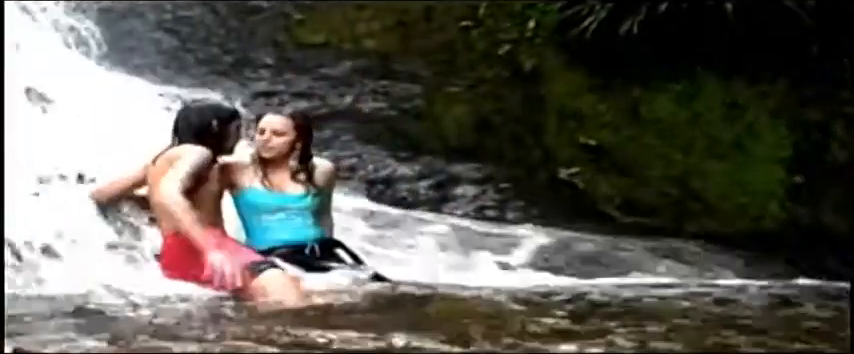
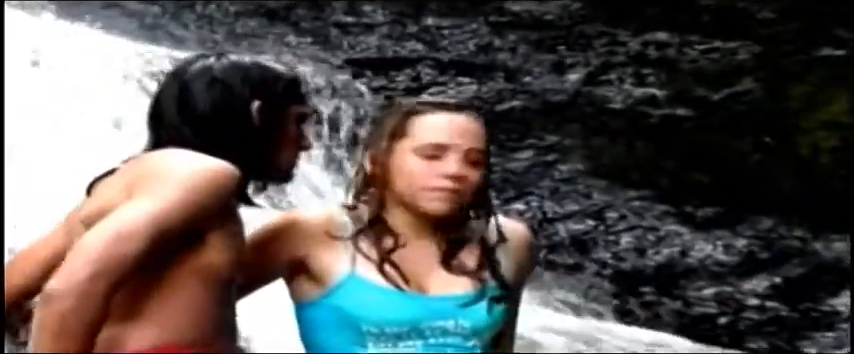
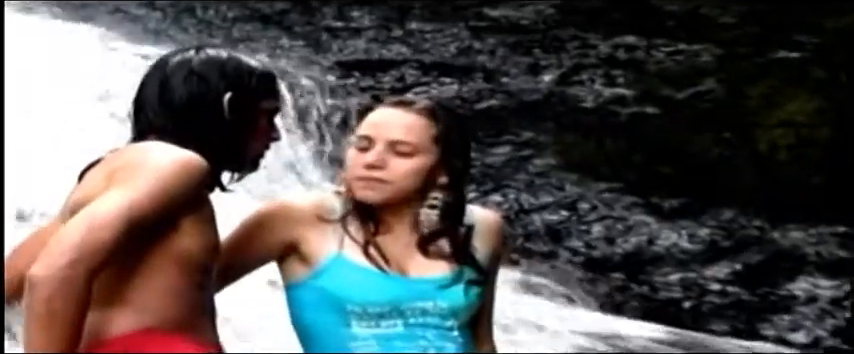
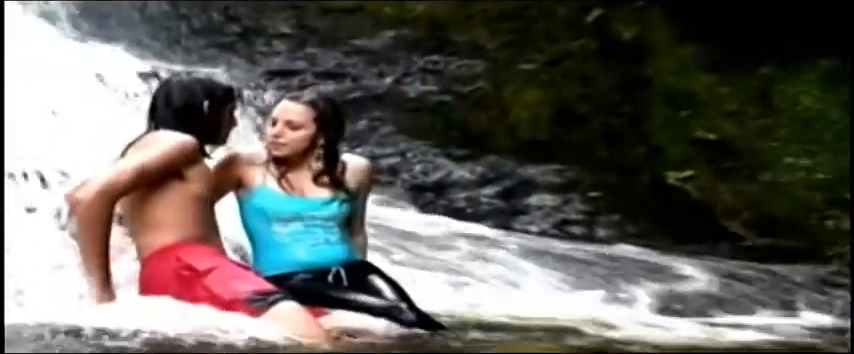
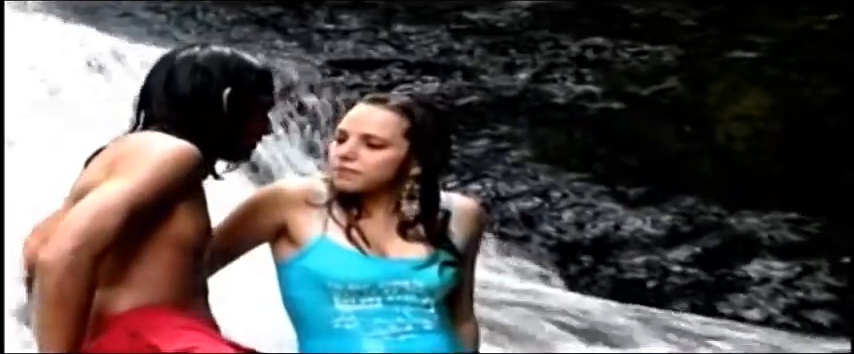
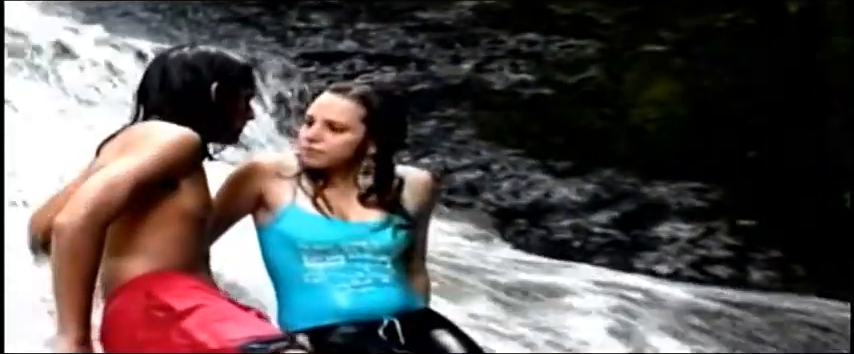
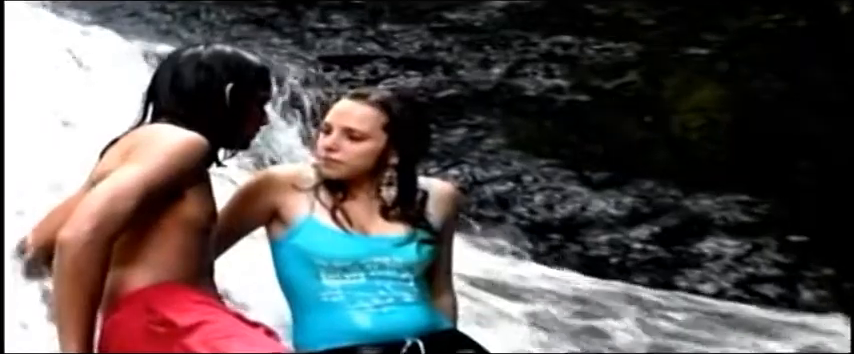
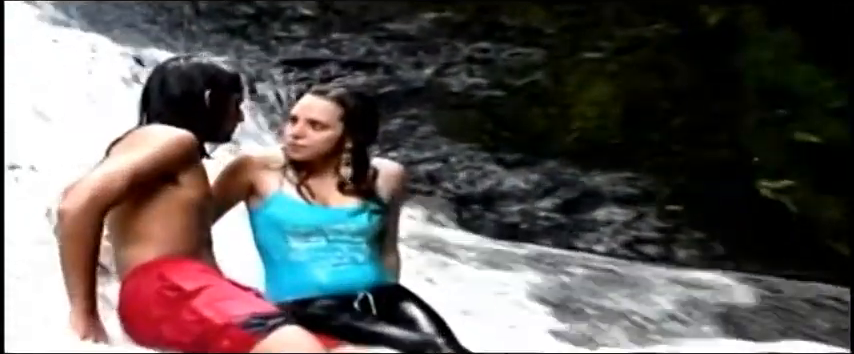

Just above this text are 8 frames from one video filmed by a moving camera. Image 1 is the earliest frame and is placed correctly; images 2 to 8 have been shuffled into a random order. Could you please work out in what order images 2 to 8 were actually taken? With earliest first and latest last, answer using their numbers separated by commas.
4, 8, 6, 7, 5, 3, 2
